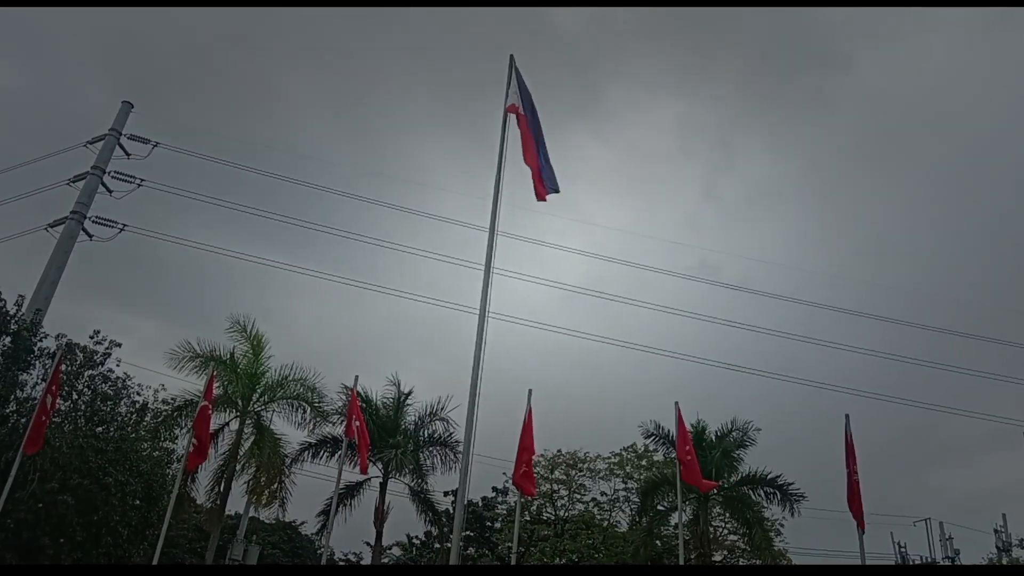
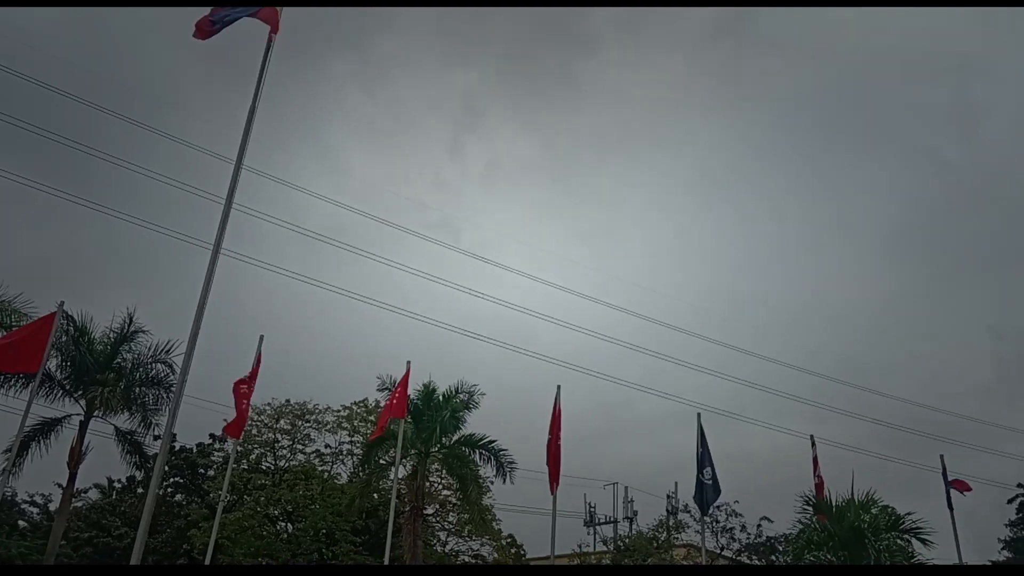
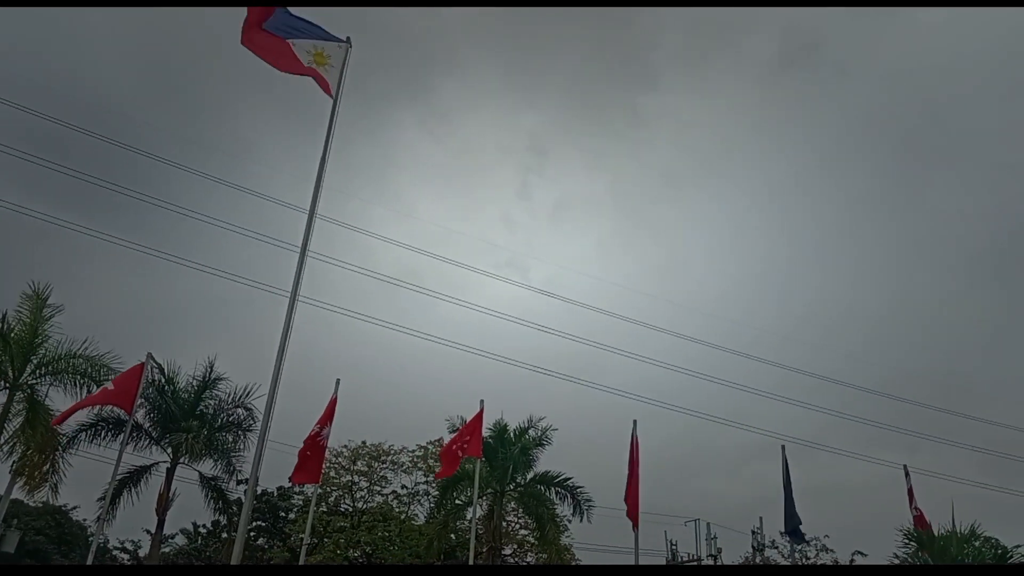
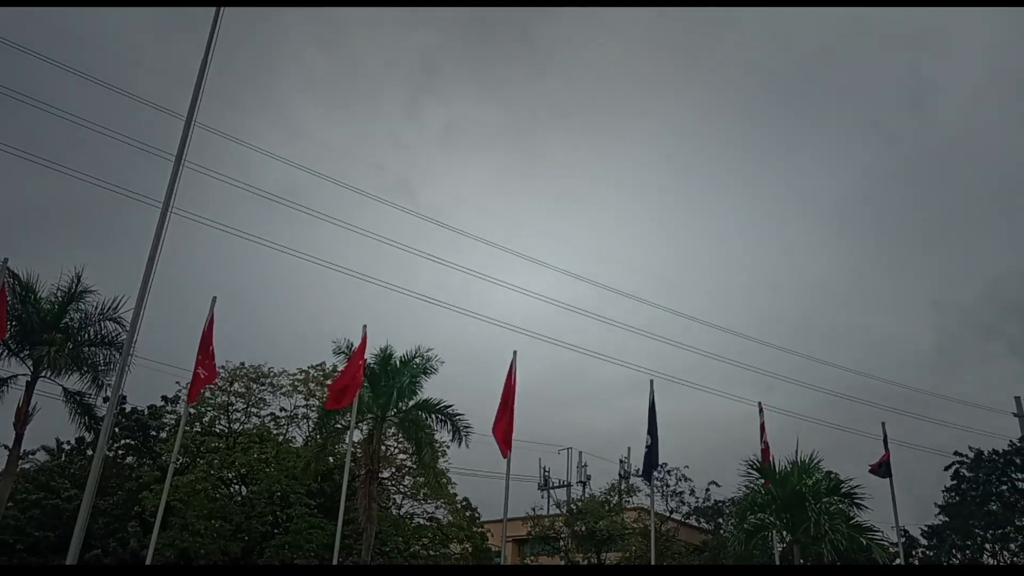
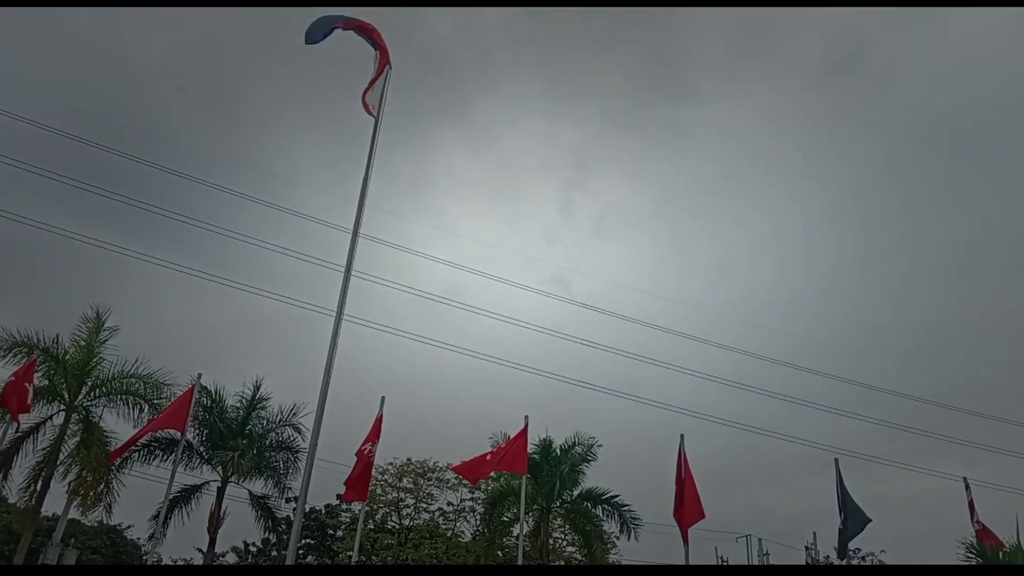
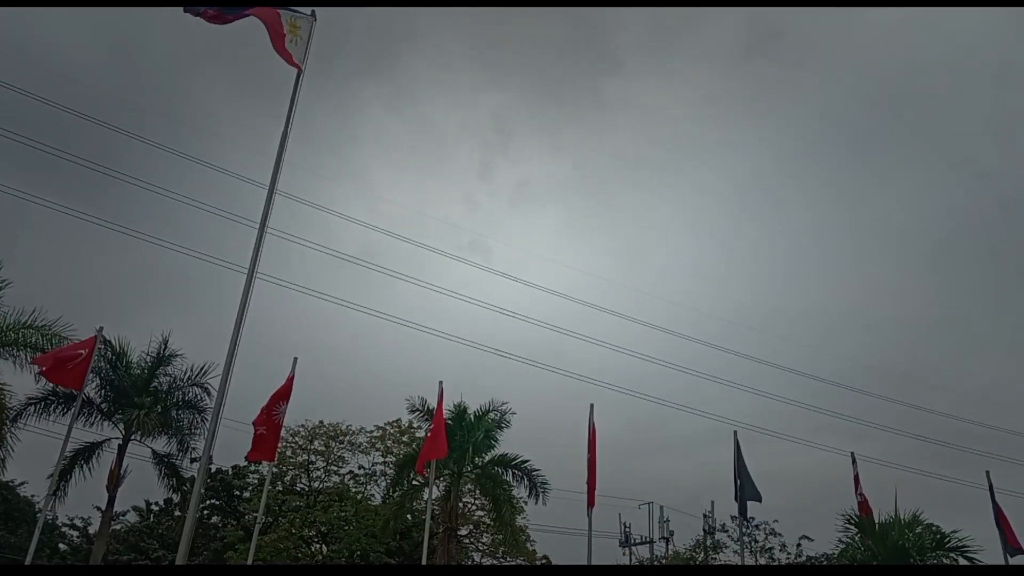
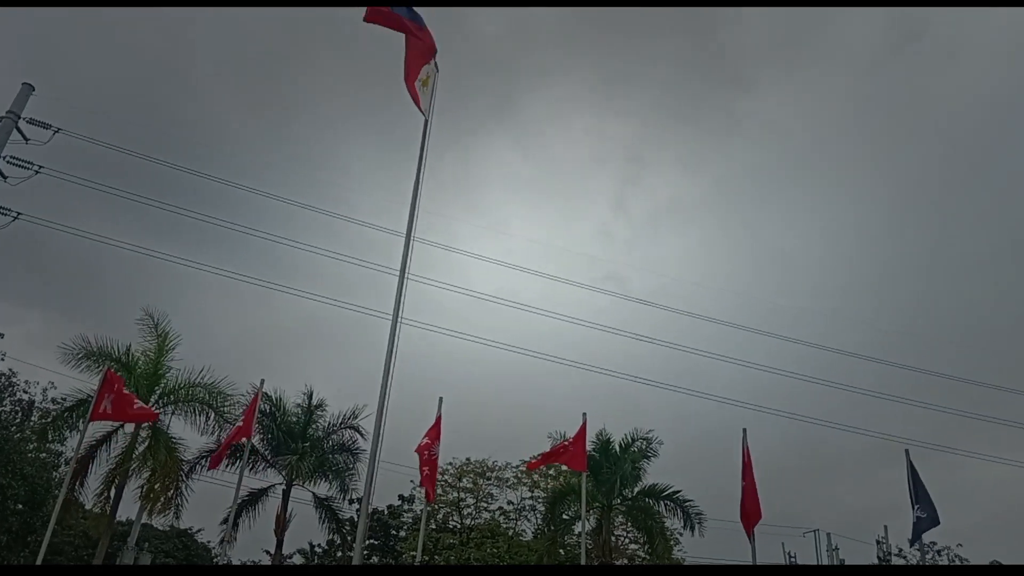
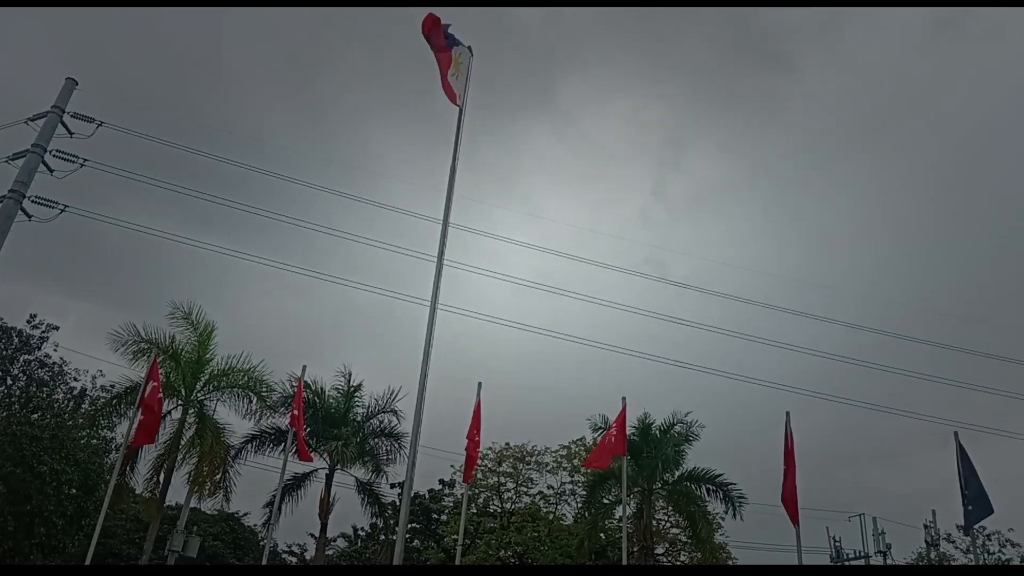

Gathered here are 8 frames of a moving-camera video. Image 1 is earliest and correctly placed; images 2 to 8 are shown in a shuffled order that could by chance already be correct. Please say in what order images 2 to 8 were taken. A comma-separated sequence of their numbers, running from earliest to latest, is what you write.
8, 7, 5, 3, 6, 2, 4
